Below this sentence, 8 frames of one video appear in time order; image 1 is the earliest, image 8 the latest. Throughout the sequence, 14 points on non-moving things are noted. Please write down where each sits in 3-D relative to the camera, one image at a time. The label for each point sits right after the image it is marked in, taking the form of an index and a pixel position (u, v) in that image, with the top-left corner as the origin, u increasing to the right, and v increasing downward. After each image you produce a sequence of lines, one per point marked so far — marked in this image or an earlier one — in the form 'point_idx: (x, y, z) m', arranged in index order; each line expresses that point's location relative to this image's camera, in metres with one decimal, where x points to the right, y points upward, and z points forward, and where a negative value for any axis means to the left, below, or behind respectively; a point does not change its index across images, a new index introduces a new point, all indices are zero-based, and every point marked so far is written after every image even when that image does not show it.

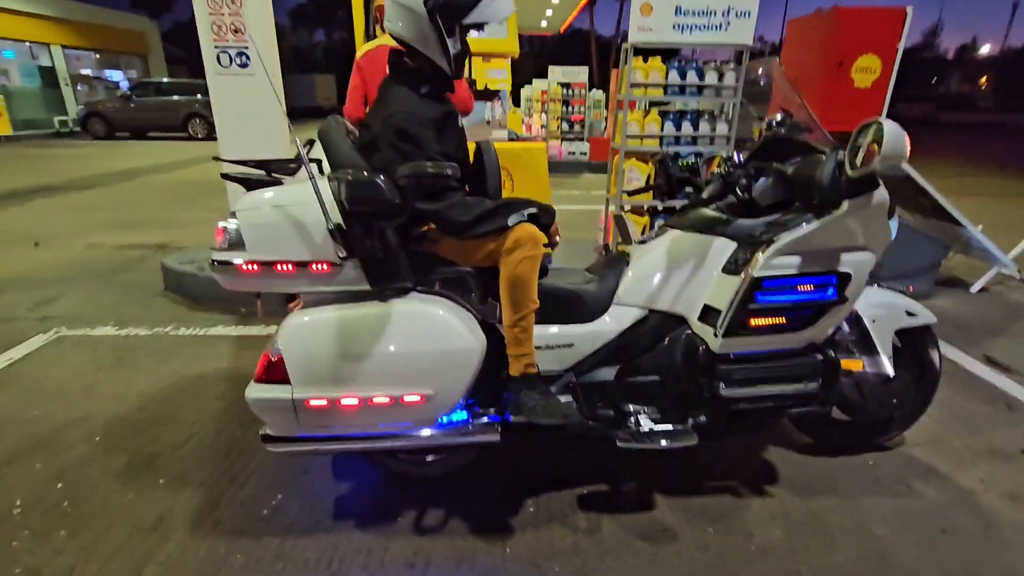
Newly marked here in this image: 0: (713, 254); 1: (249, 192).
0: (+0.9, +0.2, +2.5) m
1: (-1.1, +0.4, +2.2) m
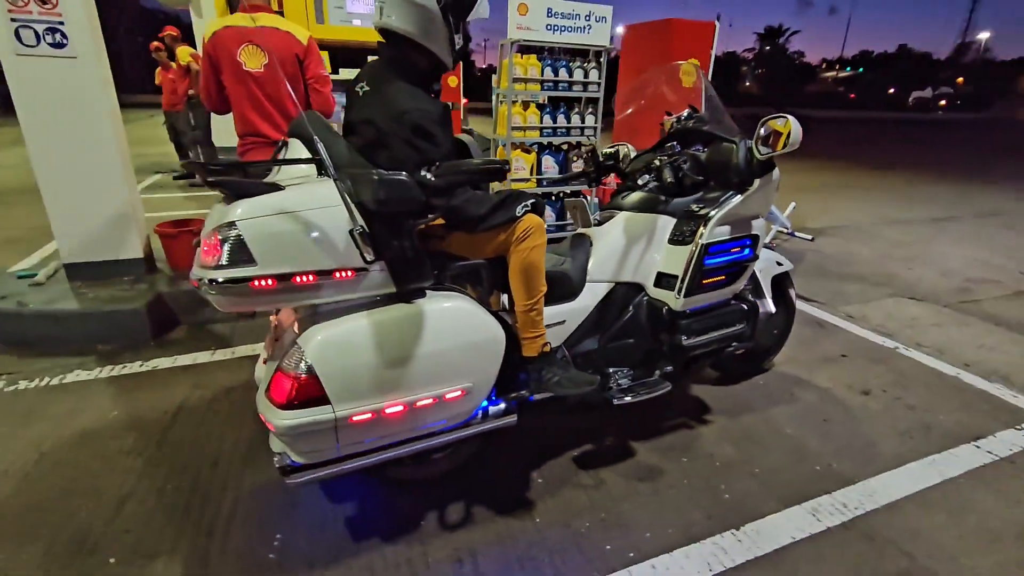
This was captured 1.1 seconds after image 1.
0: (+0.8, +0.3, +2.9) m
1: (-1.0, +0.3, +1.9) m
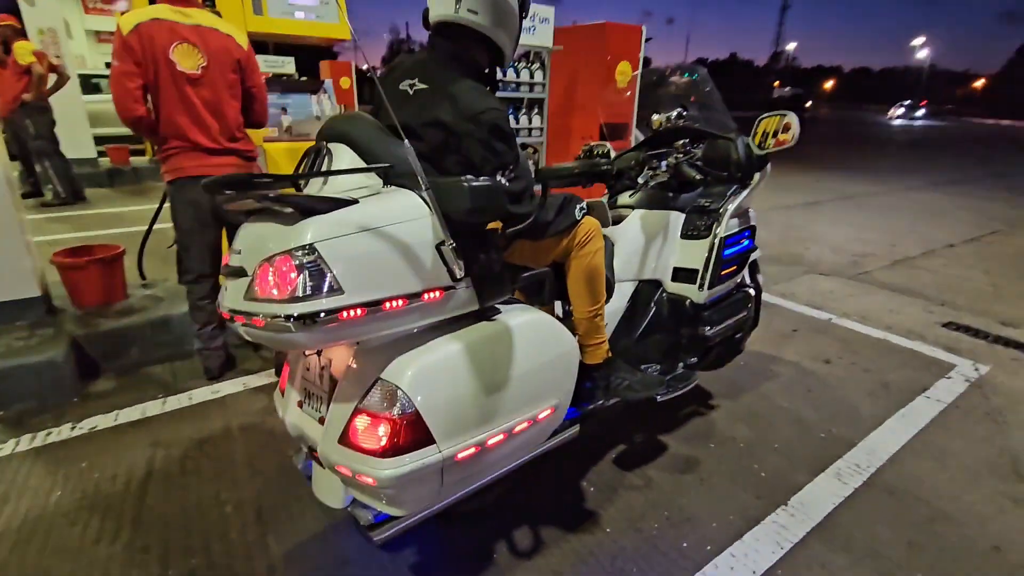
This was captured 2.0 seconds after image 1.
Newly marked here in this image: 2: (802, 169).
0: (+0.9, +0.4, +2.9) m
1: (-0.6, +0.2, +1.6) m
2: (+7.8, +3.2, +13.9) m
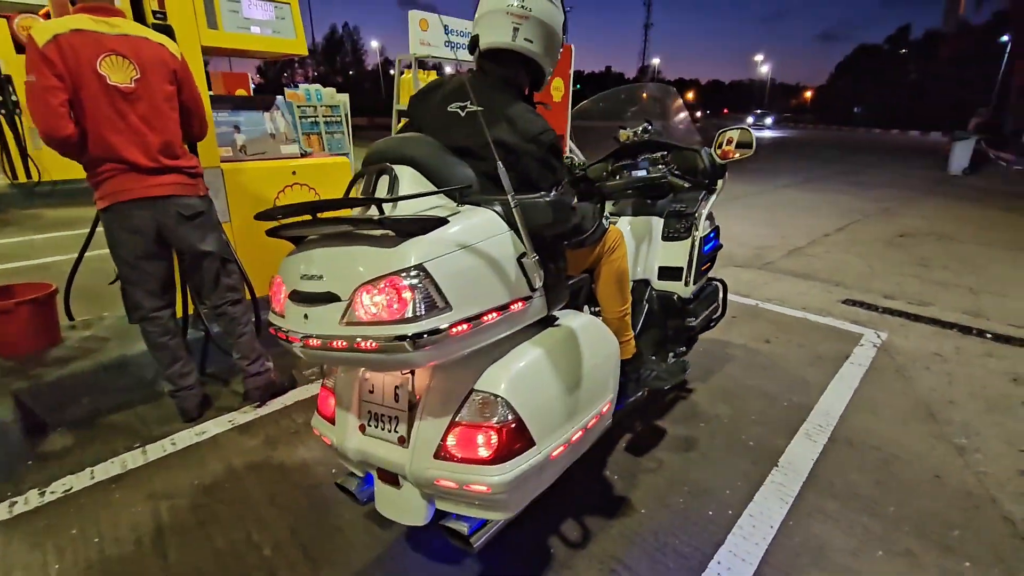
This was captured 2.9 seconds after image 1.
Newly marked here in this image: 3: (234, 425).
0: (+0.9, +0.4, +3.3) m
1: (-0.3, +0.2, +1.7) m
2: (+5.3, +3.4, +15.4) m
3: (-1.7, -0.8, +3.1) m
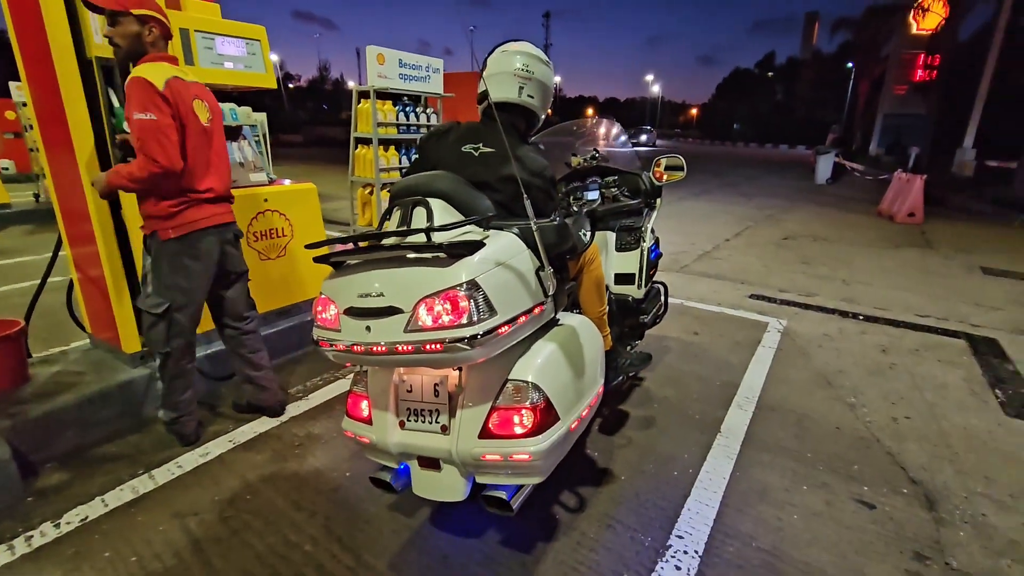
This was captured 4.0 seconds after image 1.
0: (+0.7, +0.3, +3.8) m
1: (-0.2, +0.1, +2.1) m
2: (+2.9, +3.2, +16.6) m
3: (-1.7, -1.0, +3.3) m
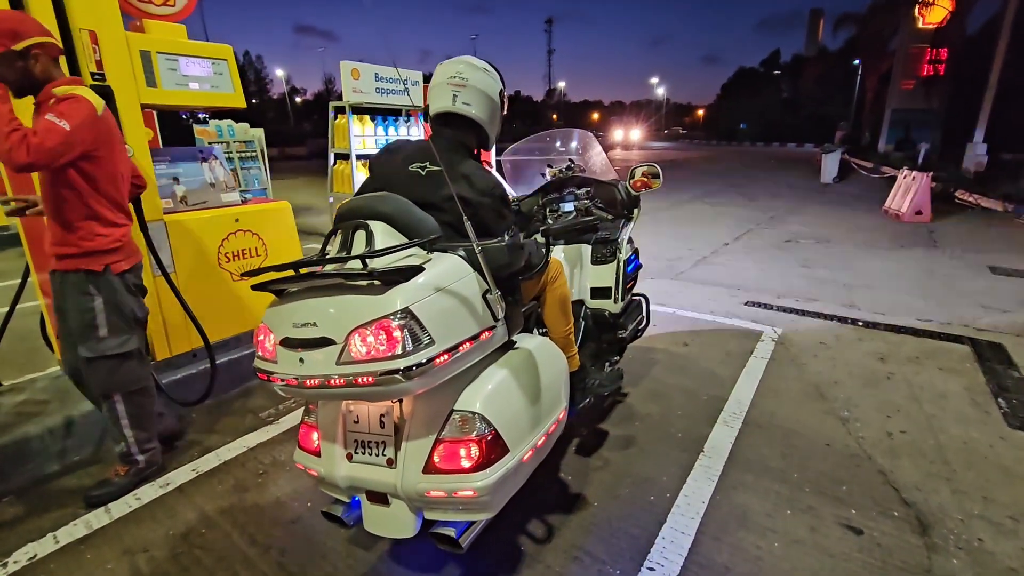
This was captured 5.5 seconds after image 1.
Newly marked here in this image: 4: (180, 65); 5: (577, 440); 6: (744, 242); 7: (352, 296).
0: (+0.5, +0.2, +3.7) m
1: (-0.5, 0.0, +2.0) m
2: (+2.9, +3.0, +16.4) m
3: (-1.9, -1.1, +3.2) m
4: (-2.4, +1.6, +3.7) m
5: (+0.5, -1.1, +3.6) m
6: (+4.3, +0.9, +9.6) m
7: (-0.6, 0.0, +2.0) m
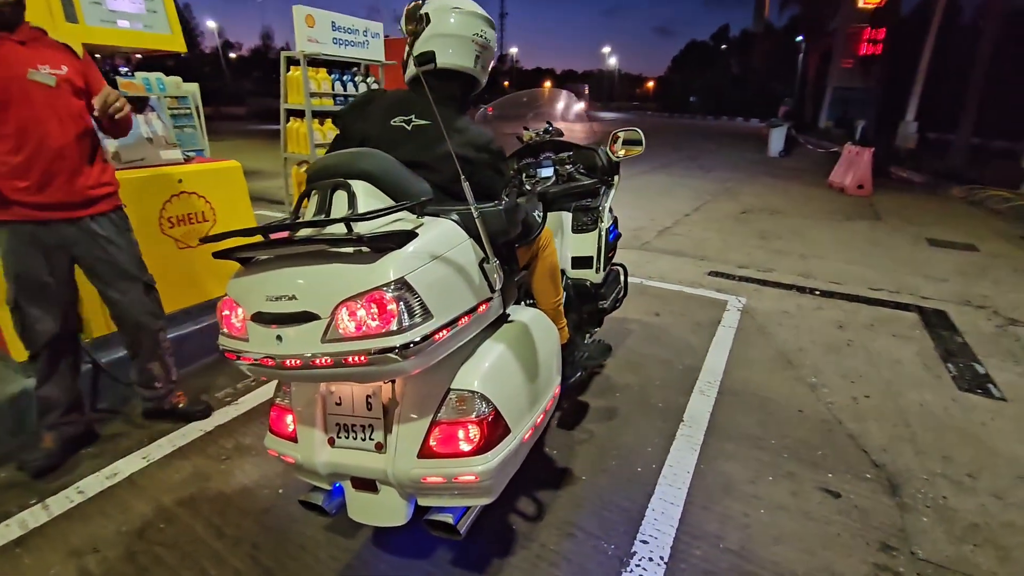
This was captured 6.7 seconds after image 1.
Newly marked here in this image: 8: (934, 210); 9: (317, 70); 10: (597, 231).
0: (+0.4, +0.4, +3.6) m
1: (-0.4, +0.1, +1.7) m
2: (+1.6, +4.0, +16.3) m
3: (-2.0, -1.0, +2.9) m
4: (-2.5, +1.8, +3.2) m
5: (+0.3, -0.8, +3.5) m
6: (+3.6, +1.4, +9.8) m
7: (-0.6, +0.1, +1.7) m
8: (+8.8, +1.6, +10.8) m
9: (-2.0, +2.2, +5.3) m
10: (+0.6, +0.4, +3.6) m
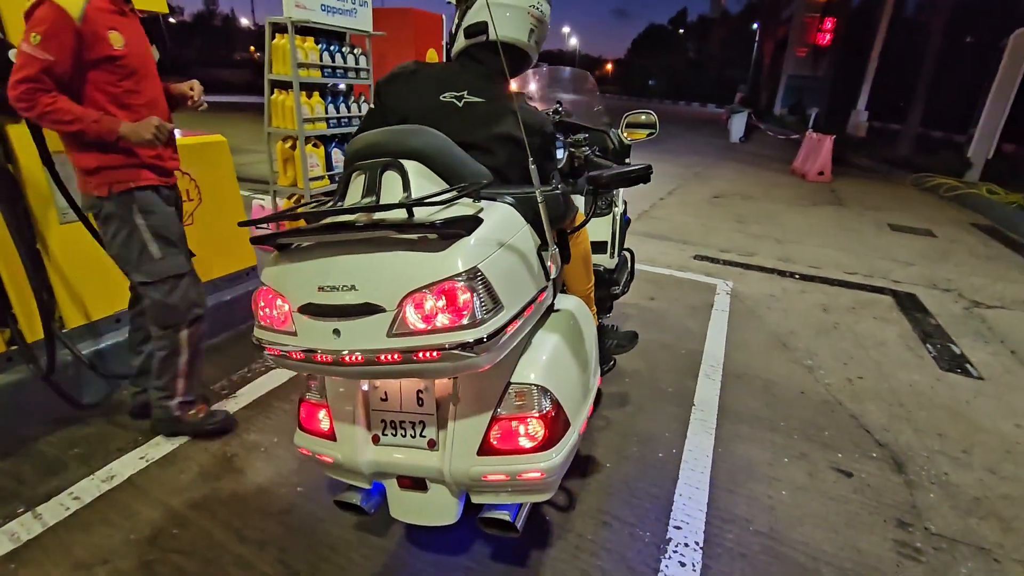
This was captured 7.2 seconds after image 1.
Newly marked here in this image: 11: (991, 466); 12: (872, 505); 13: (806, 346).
0: (+0.5, +0.5, +3.5) m
1: (-0.2, +0.2, +1.6) m
2: (+0.6, +4.5, +16.1) m
3: (-1.9, -0.9, +2.7) m
4: (-2.4, +1.9, +2.8) m
5: (+0.4, -0.8, +3.5) m
6: (+3.2, +1.7, +9.9) m
7: (-0.3, +0.1, +1.6) m
8: (+8.3, +2.0, +11.3) m
9: (-2.0, +2.4, +4.9) m
10: (+0.7, +0.5, +3.5) m
11: (+2.9, -1.1, +3.2) m
12: (+1.9, -1.2, +2.8) m
13: (+2.5, -0.5, +4.5) m
